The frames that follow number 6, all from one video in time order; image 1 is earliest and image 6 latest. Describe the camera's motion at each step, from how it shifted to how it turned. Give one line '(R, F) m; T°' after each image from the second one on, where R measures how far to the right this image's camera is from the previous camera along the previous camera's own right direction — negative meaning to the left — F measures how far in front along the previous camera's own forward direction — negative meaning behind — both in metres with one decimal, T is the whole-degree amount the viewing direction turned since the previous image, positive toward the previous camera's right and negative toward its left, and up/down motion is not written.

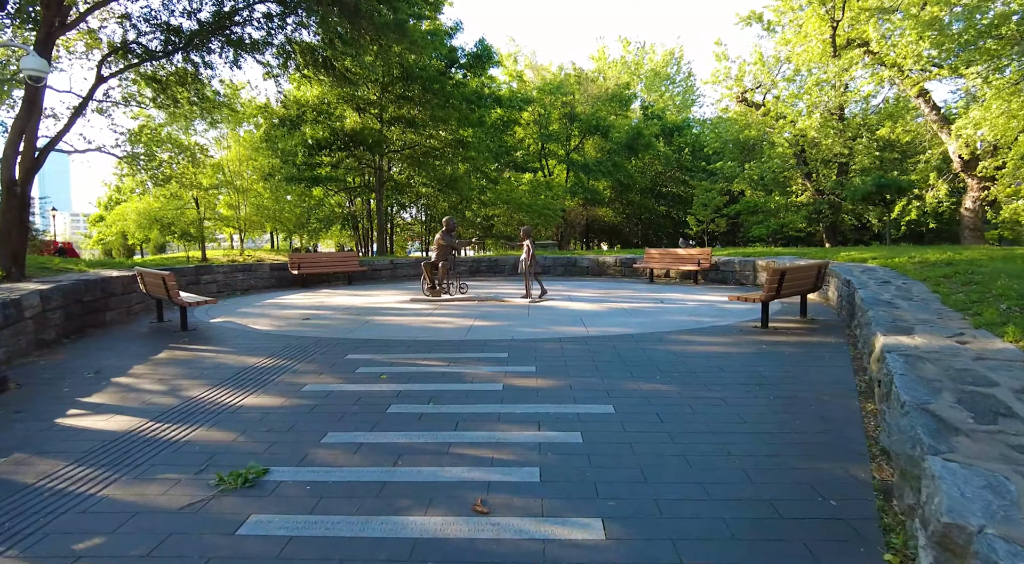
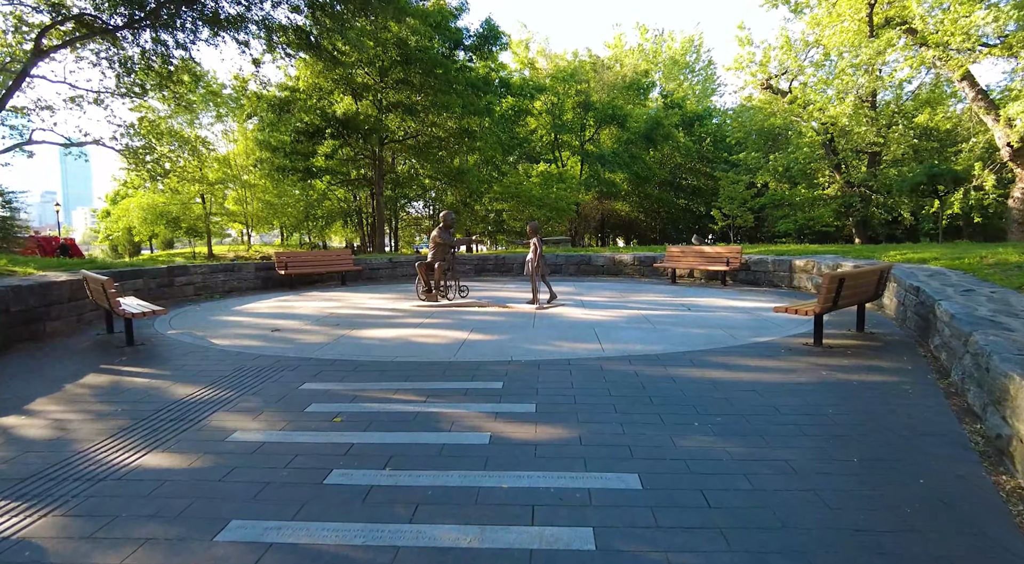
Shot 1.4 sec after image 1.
(+0.2, +1.3) m; -1°
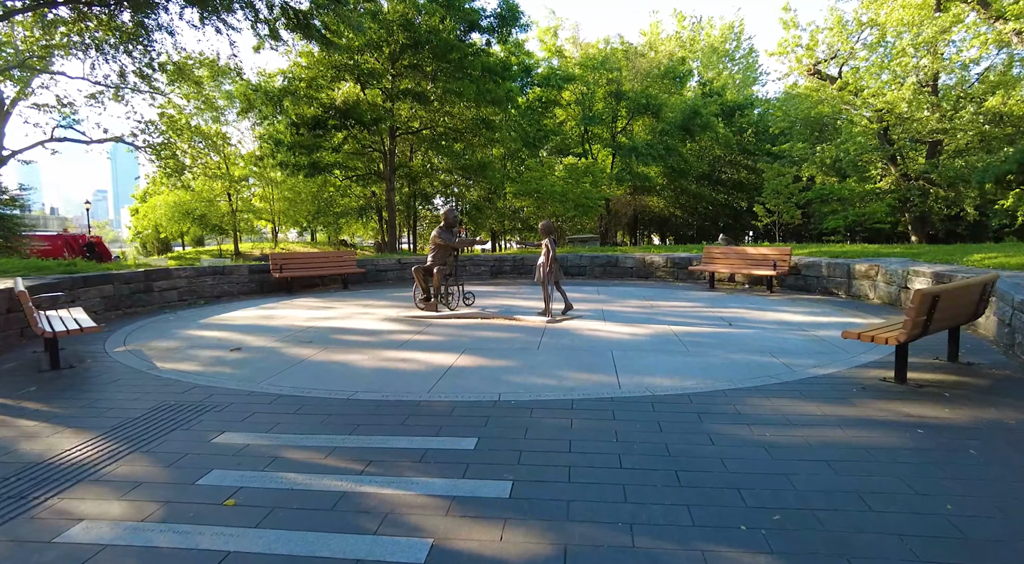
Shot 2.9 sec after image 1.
(+0.4, +1.4) m; -3°
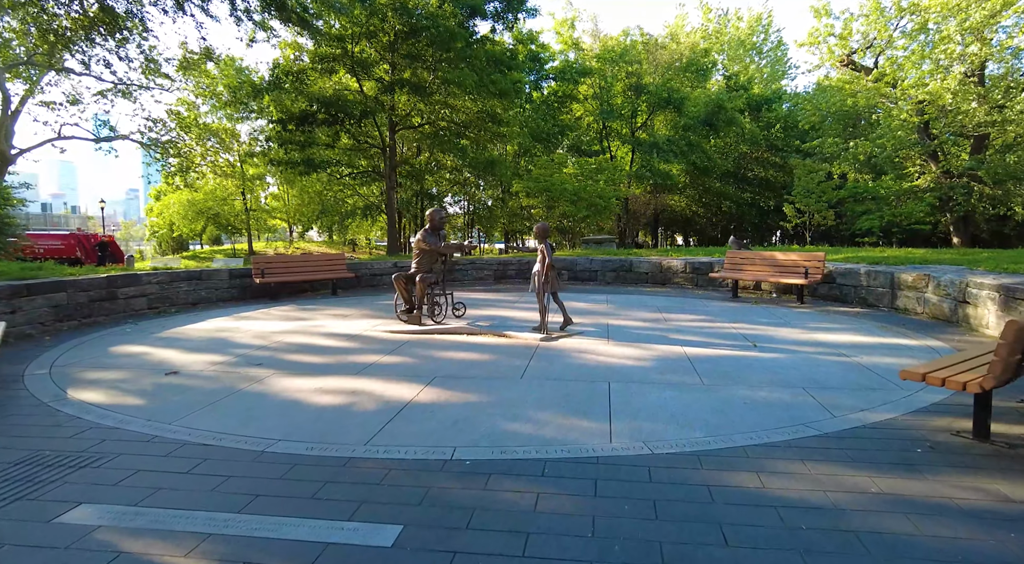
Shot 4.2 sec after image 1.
(+0.4, +1.1) m; -2°
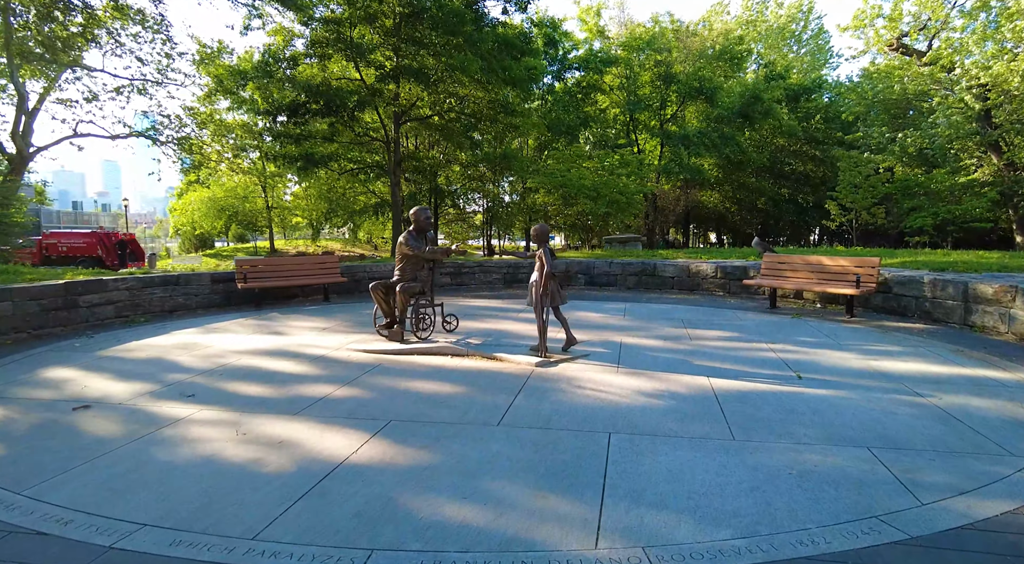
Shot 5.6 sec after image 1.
(+0.4, +1.2) m; -3°
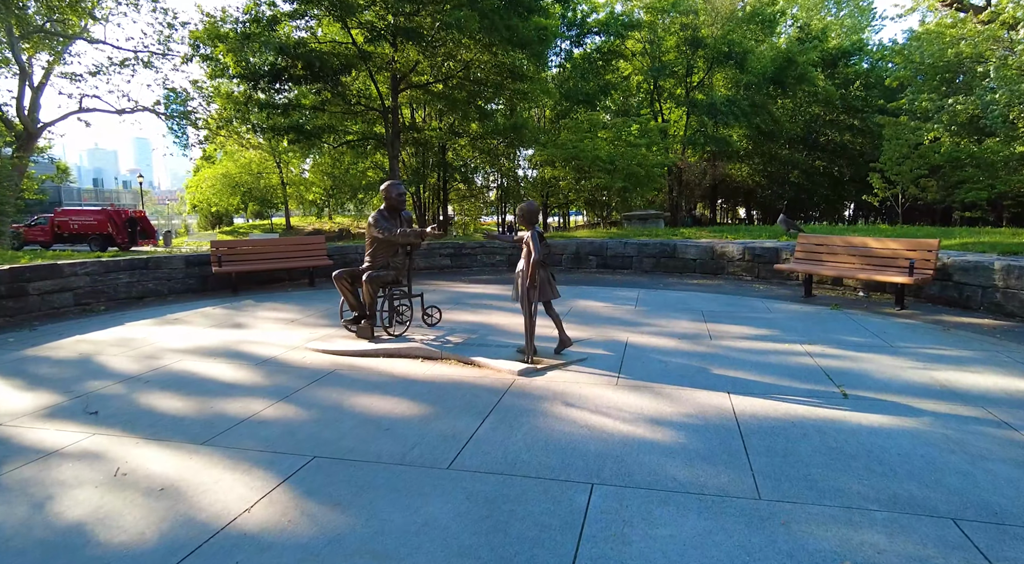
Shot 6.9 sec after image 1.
(+0.4, +1.1) m; -2°
